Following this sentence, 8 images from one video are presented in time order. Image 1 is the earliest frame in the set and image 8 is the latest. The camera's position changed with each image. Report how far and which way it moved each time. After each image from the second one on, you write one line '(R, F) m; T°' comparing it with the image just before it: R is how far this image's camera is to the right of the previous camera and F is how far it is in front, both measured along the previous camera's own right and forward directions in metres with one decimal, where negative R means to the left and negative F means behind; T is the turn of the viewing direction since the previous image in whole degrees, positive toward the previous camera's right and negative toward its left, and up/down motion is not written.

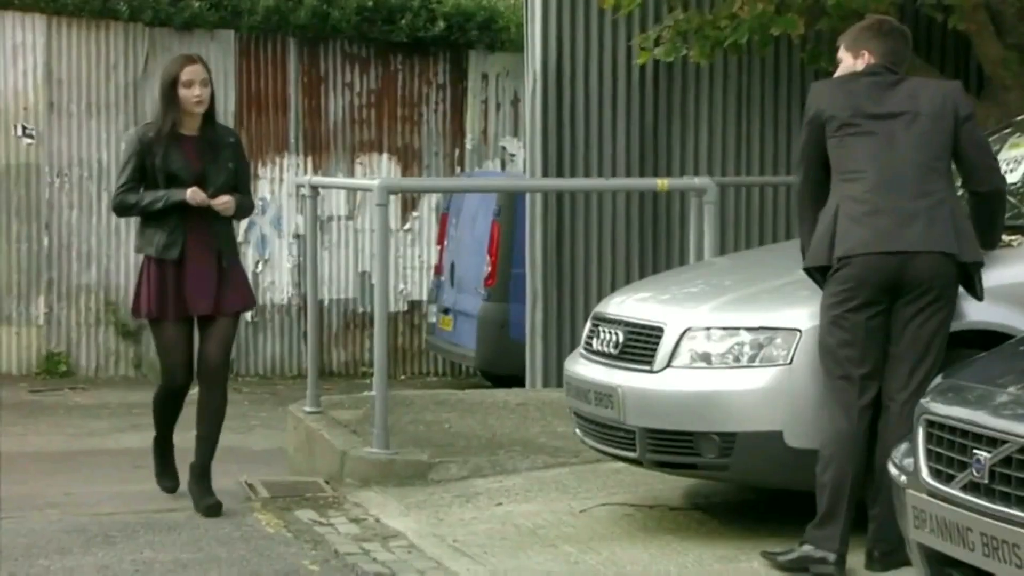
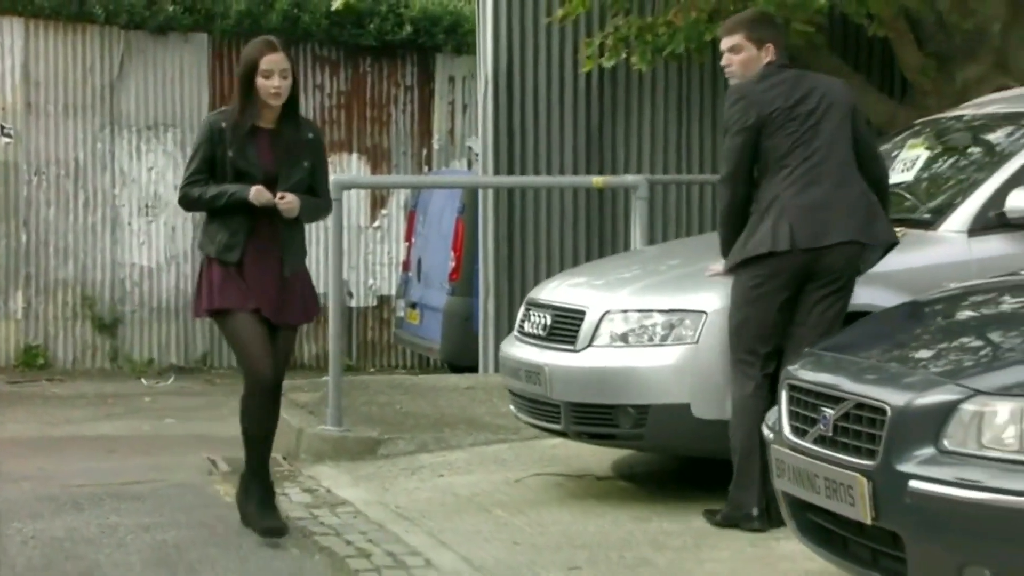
(+0.3, -0.5) m; +1°
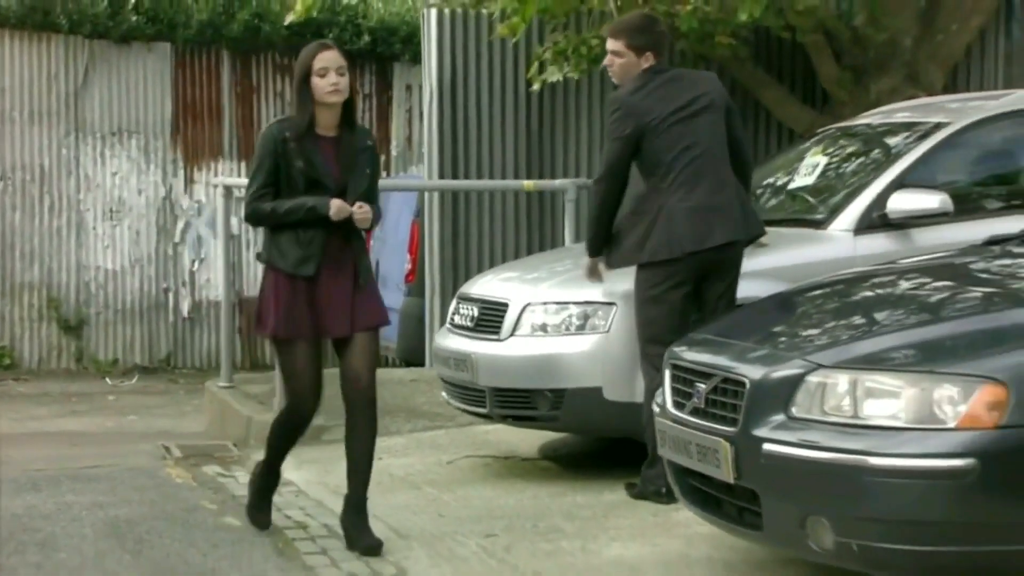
(+0.3, -0.5) m; +1°
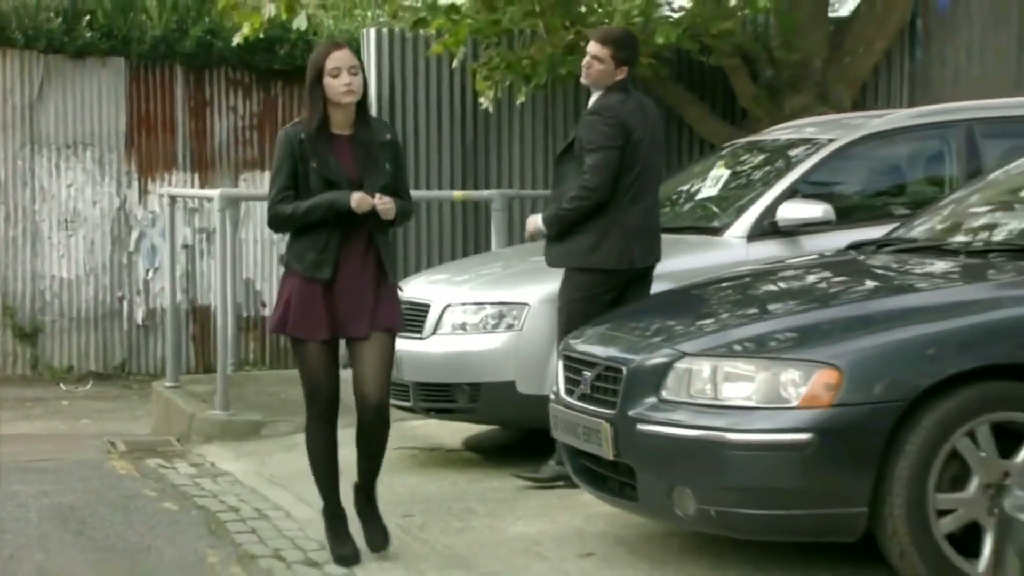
(+0.3, -0.5) m; +2°
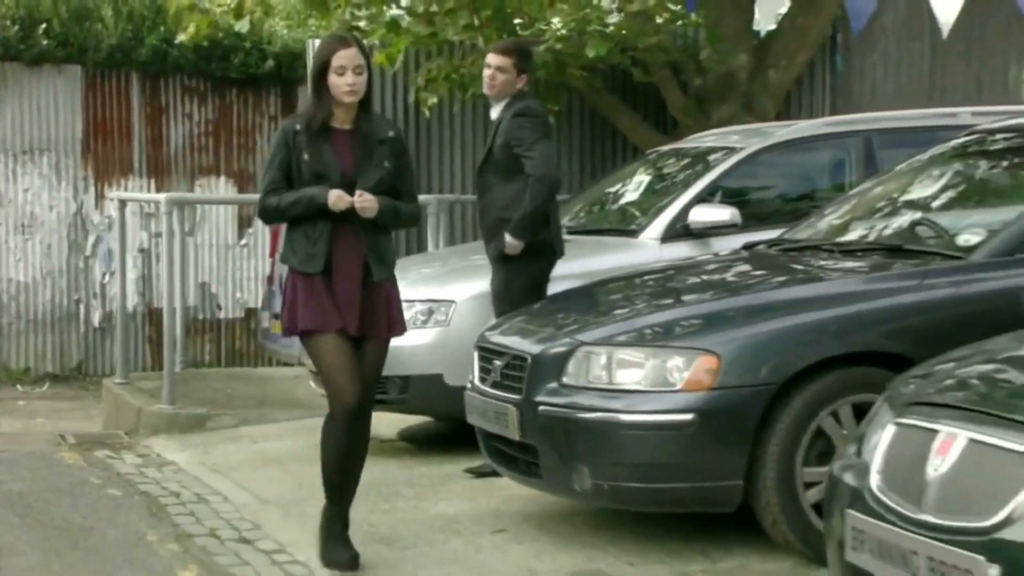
(+0.3, -0.5) m; +2°
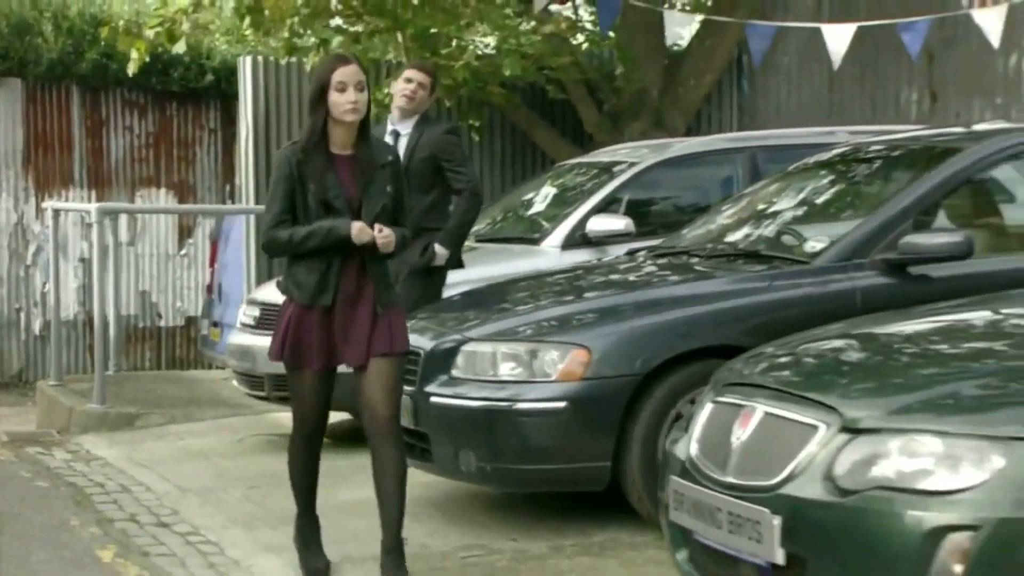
(+0.3, -0.5) m; +2°
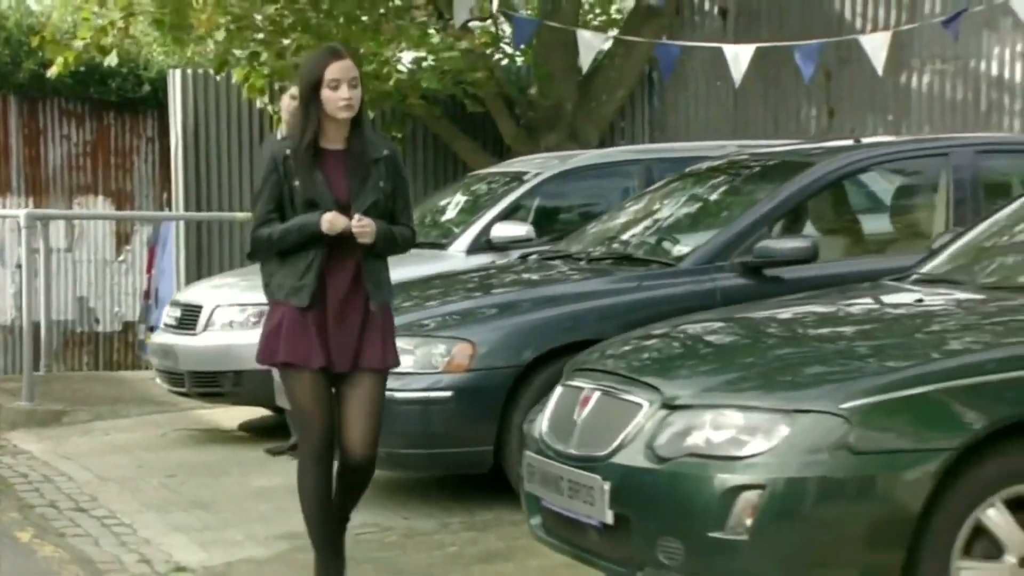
(+0.4, -0.5) m; +2°
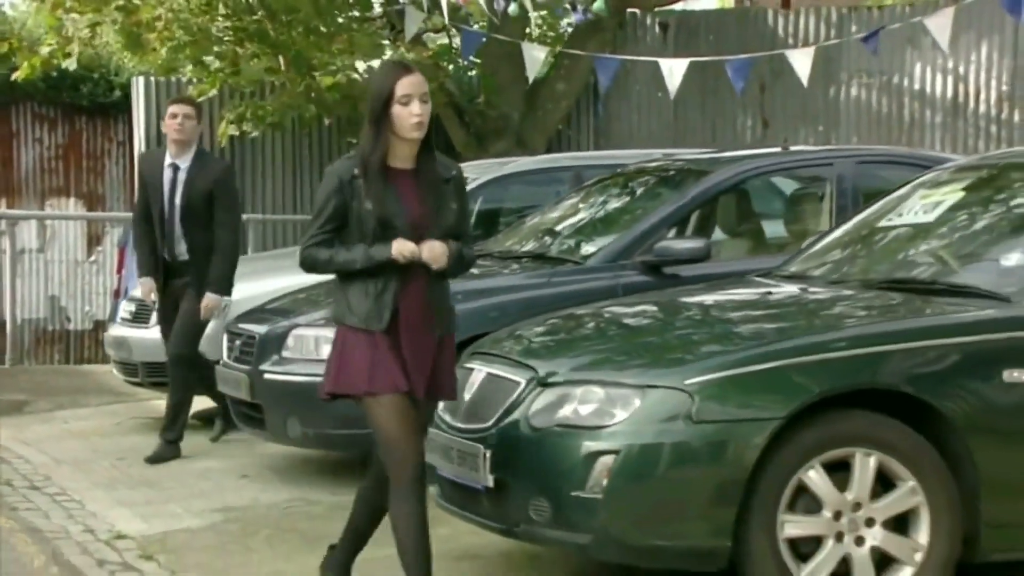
(+0.4, -0.6) m; +1°
